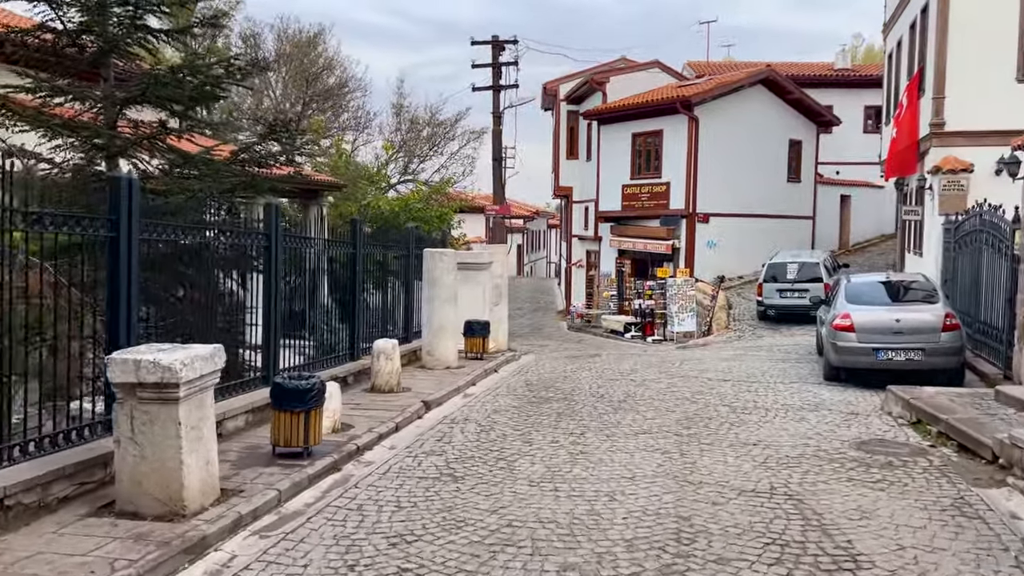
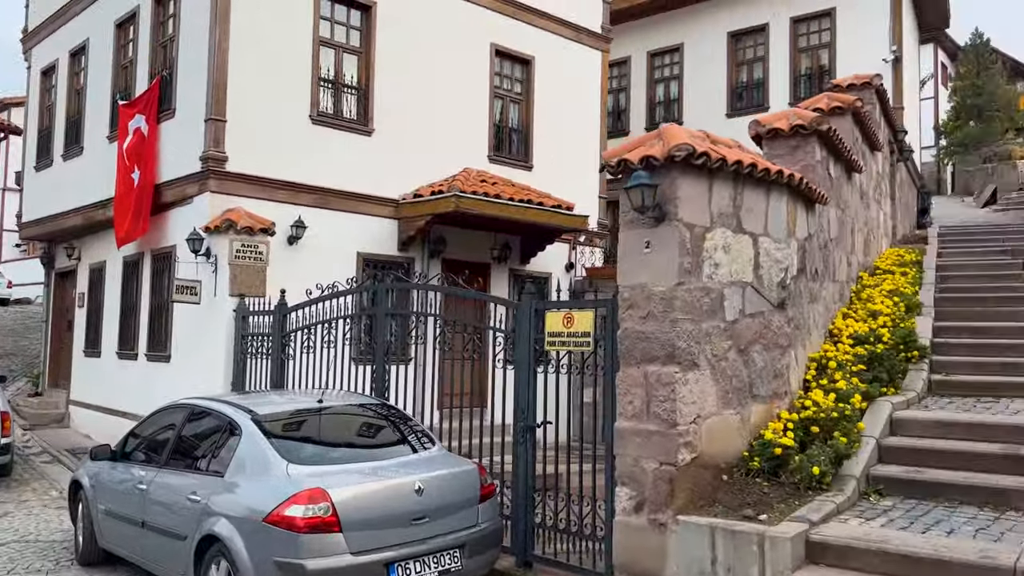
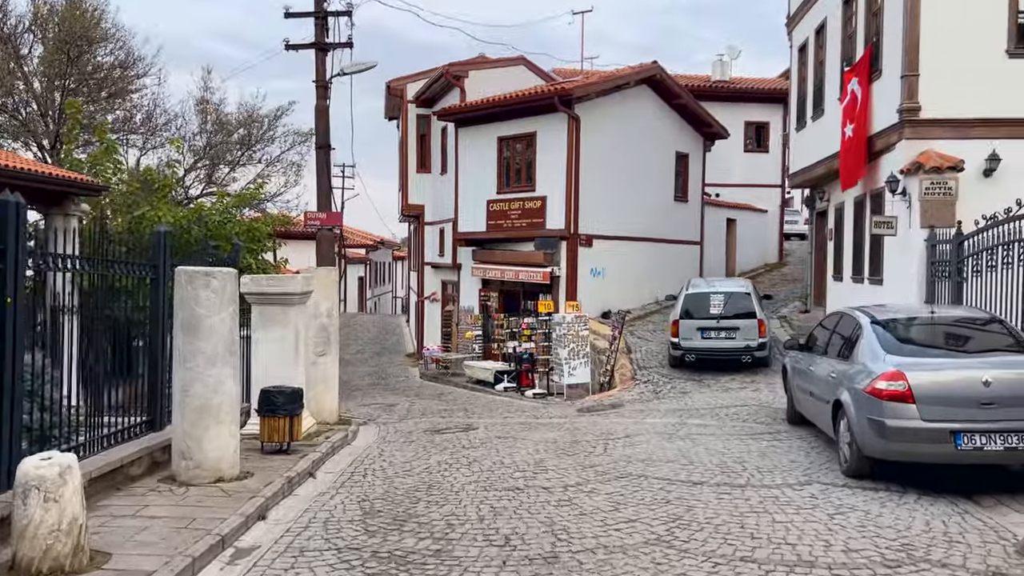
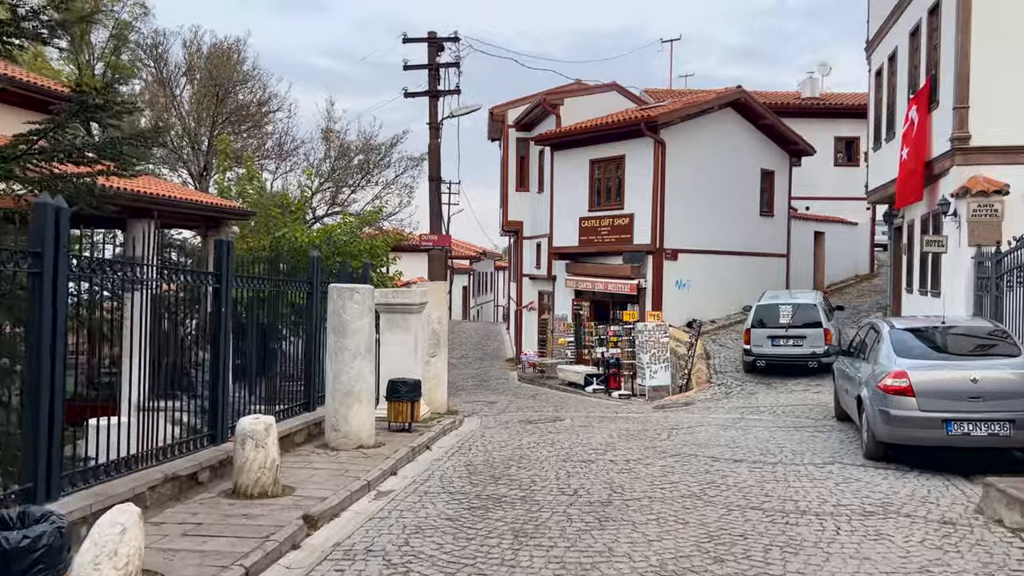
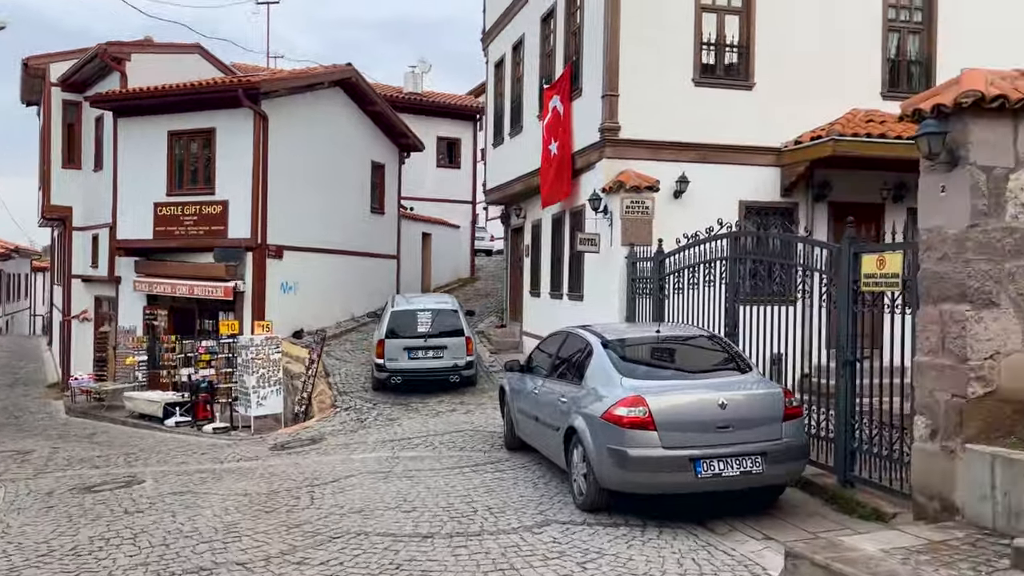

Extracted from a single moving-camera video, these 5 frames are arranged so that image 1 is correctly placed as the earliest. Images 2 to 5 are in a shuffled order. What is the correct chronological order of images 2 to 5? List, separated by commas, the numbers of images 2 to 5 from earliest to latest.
4, 3, 5, 2
